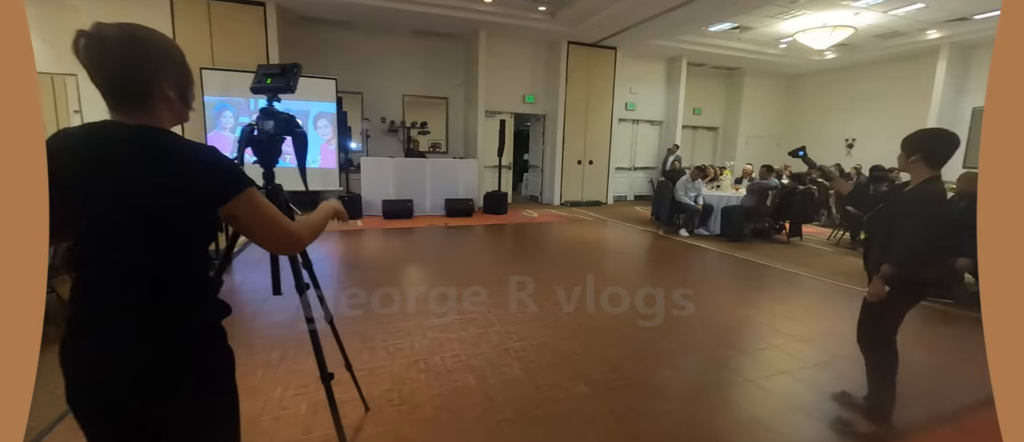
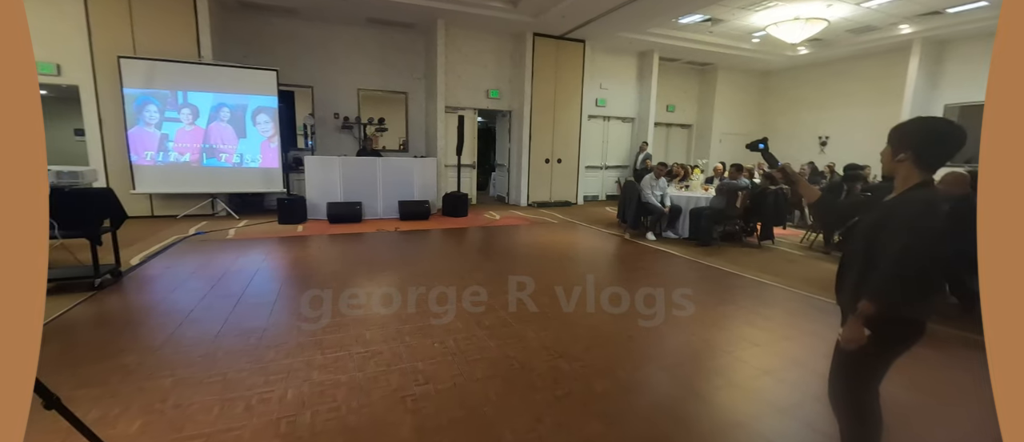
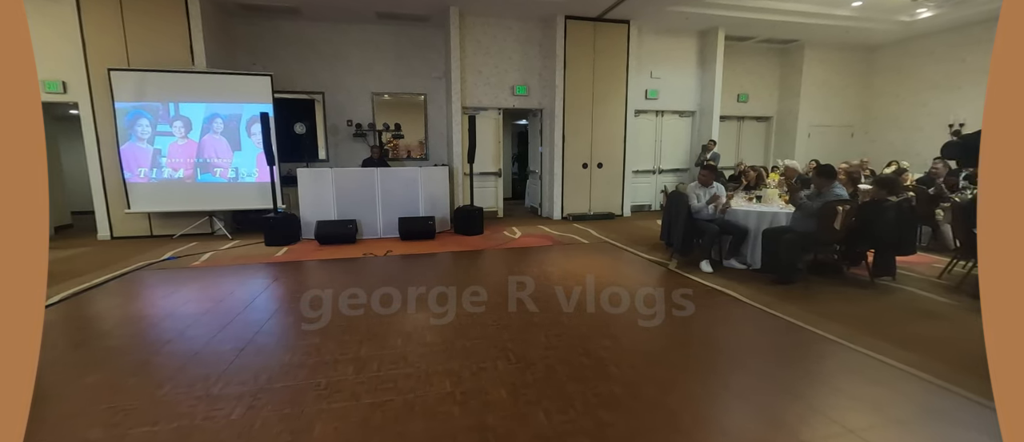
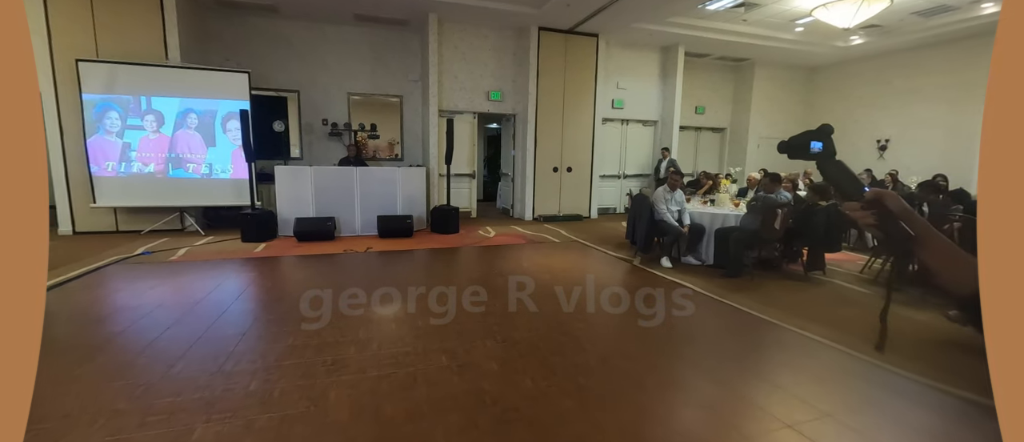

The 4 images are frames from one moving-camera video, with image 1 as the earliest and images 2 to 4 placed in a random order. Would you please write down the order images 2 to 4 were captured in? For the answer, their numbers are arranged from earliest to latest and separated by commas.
2, 4, 3
